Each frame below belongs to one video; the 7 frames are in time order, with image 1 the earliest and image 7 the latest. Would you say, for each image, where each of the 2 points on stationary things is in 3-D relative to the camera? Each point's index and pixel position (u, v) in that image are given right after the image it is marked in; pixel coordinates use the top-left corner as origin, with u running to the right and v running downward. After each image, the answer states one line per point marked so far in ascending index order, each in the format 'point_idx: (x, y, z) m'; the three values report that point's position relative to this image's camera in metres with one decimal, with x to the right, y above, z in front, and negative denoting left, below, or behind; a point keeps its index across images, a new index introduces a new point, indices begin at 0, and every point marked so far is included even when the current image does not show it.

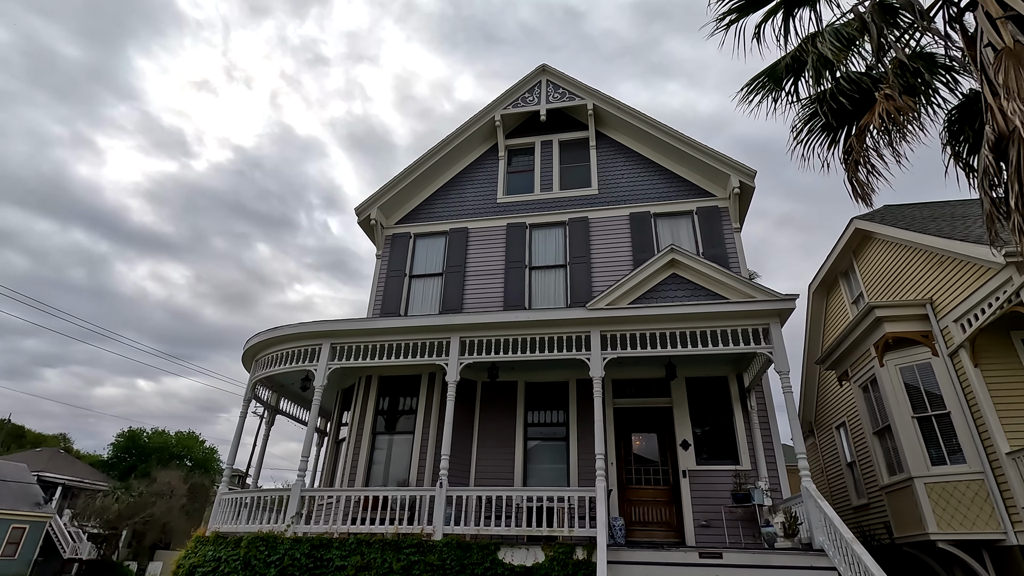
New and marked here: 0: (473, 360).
0: (-0.6, -1.2, +8.0) m
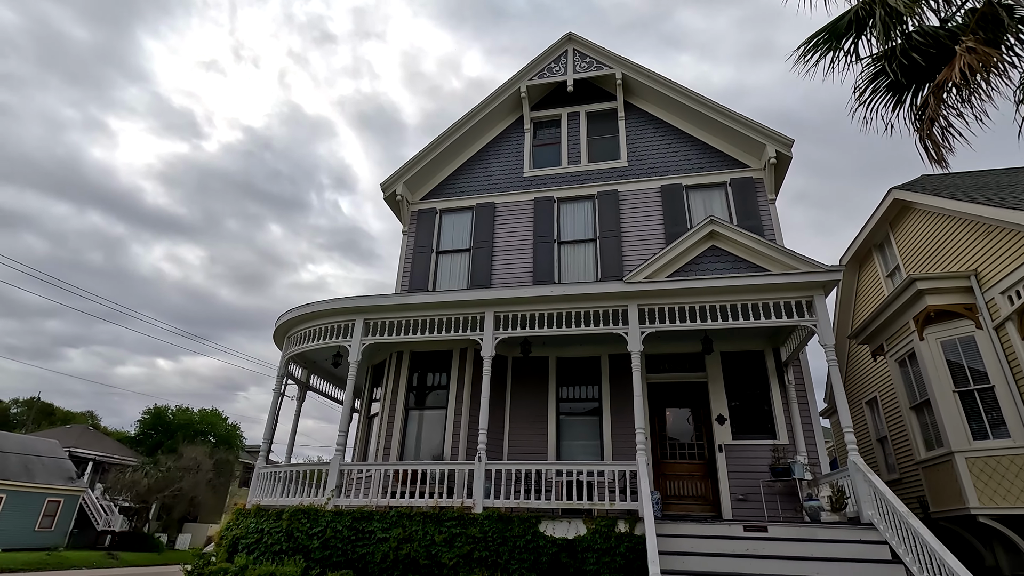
0: (-0.1, -0.8, +7.9) m
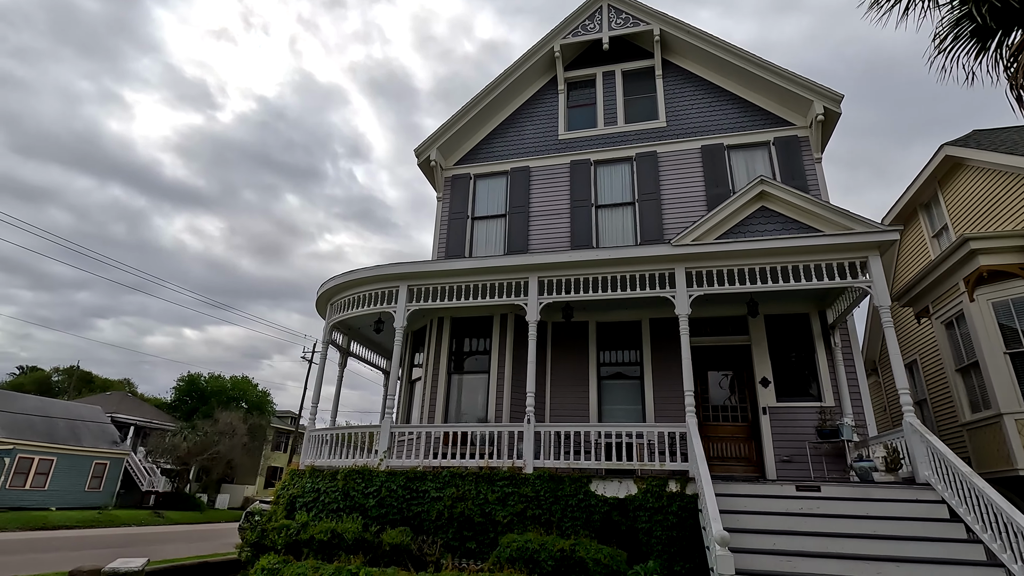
0: (+0.7, -0.2, +7.9) m
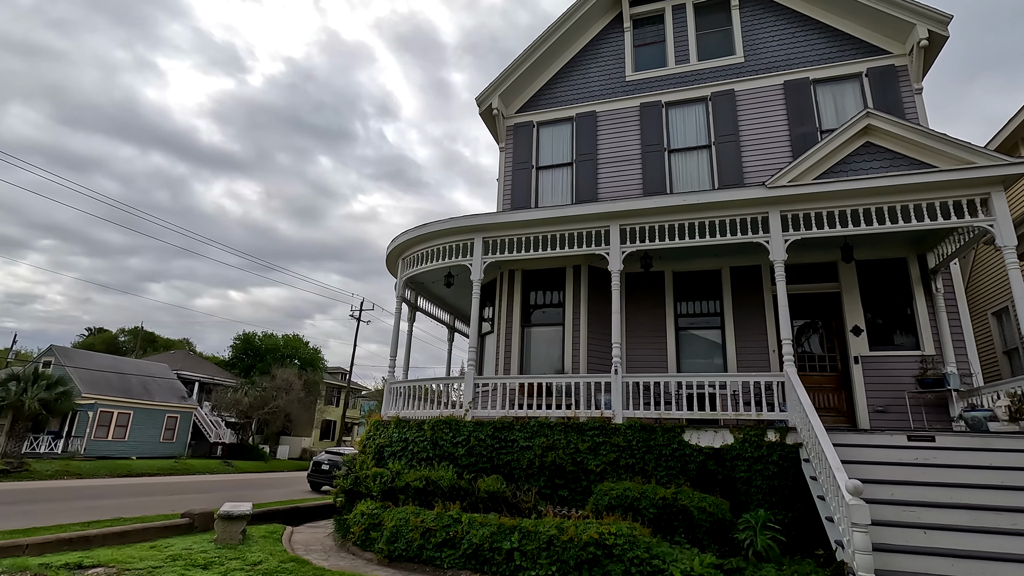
0: (+1.9, +0.6, +7.6) m
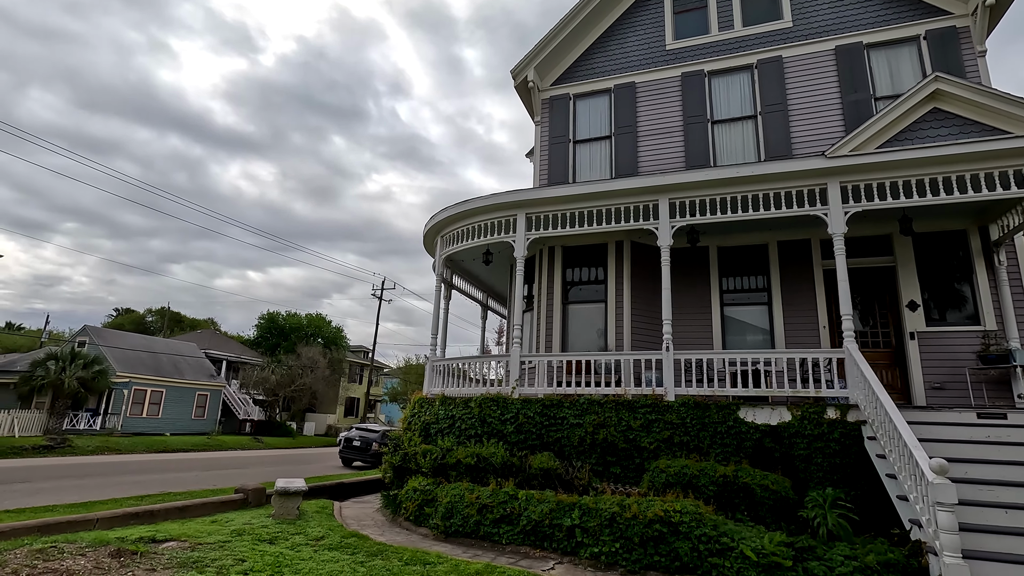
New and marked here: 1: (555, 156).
0: (+2.6, +1.0, +7.4) m
1: (+0.9, +2.8, +10.4) m
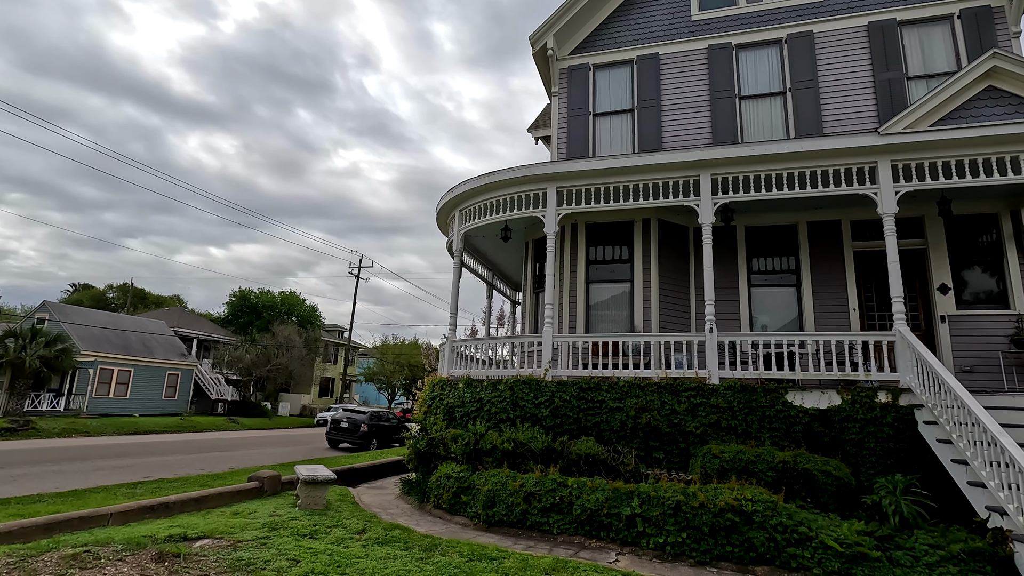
0: (+3.1, +1.3, +7.1) m
1: (+1.3, +3.2, +9.9) m
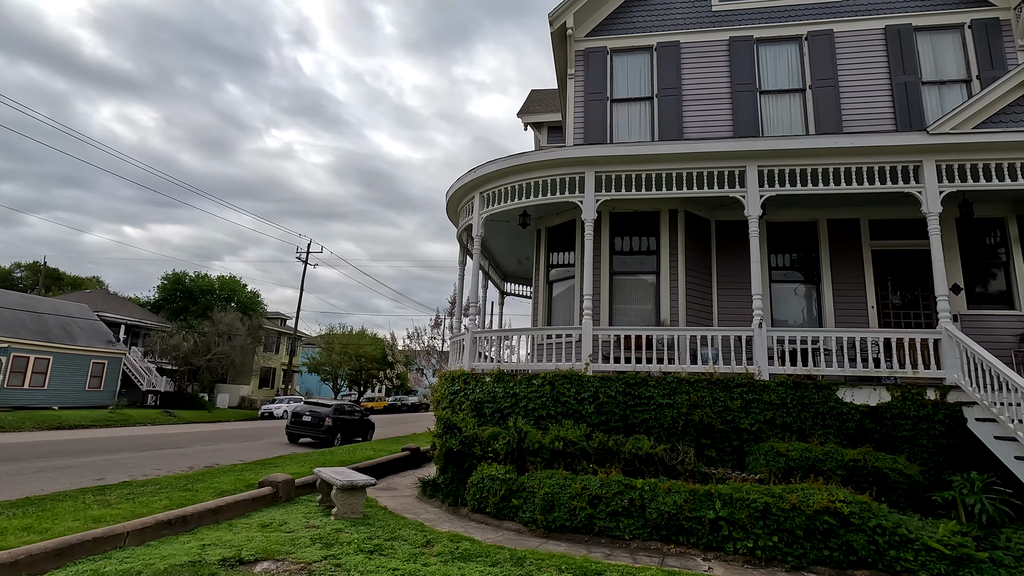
0: (+3.7, +1.3, +7.0) m
1: (+1.6, +3.4, +9.6) m
